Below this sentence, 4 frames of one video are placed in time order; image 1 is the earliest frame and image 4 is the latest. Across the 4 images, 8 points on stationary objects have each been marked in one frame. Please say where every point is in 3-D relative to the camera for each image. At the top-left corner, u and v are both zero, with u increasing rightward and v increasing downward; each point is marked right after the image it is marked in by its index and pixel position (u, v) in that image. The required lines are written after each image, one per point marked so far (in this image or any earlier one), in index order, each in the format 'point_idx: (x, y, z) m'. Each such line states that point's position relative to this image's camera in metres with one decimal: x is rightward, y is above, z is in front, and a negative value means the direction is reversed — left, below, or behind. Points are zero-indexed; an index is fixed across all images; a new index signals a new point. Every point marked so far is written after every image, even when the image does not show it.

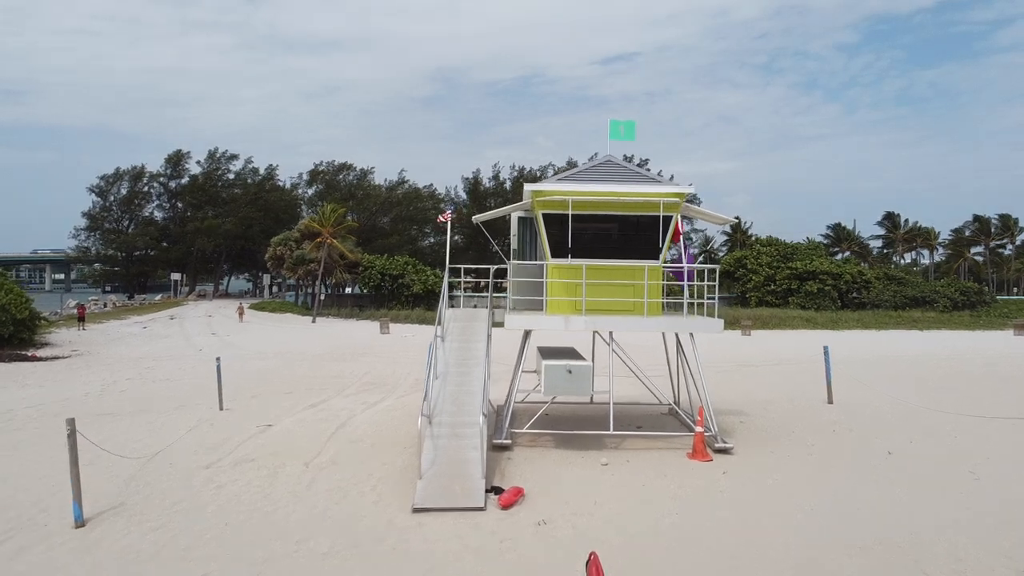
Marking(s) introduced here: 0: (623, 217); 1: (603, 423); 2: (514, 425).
0: (+1.1, +0.7, +7.8) m
1: (+0.9, -1.4, +8.2) m
2: (0.0, -1.4, +8.2) m
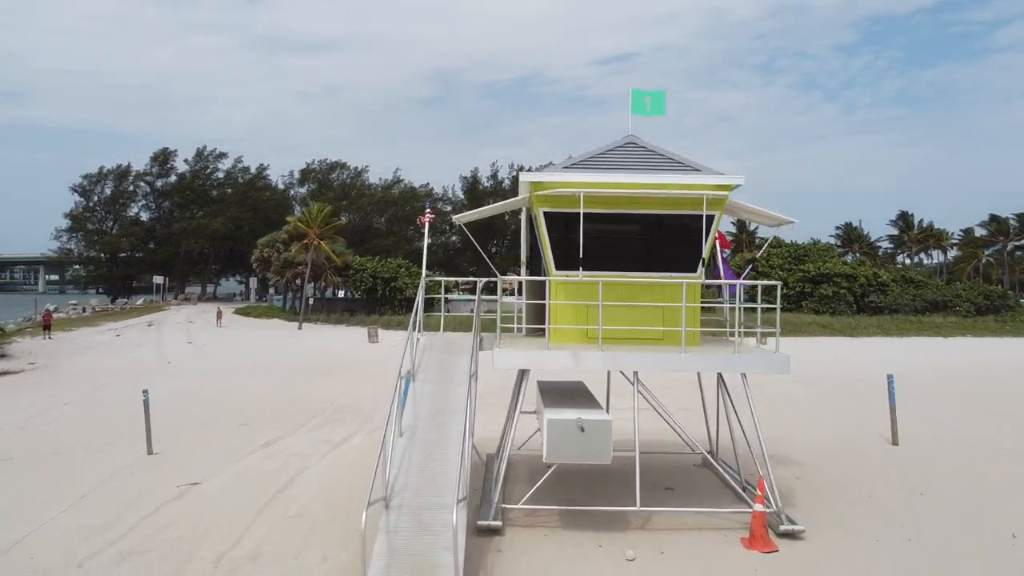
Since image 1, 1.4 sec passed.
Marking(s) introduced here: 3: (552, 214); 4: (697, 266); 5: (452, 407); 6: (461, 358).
0: (+1.0, +0.5, +6.0) m
1: (+0.9, -1.5, +6.4) m
2: (0.0, -1.5, +6.3) m
3: (+0.3, +0.6, +6.0) m
4: (+1.4, +0.2, +6.1) m
5: (-0.4, -0.8, +5.6) m
6: (-0.4, -0.5, +6.2) m
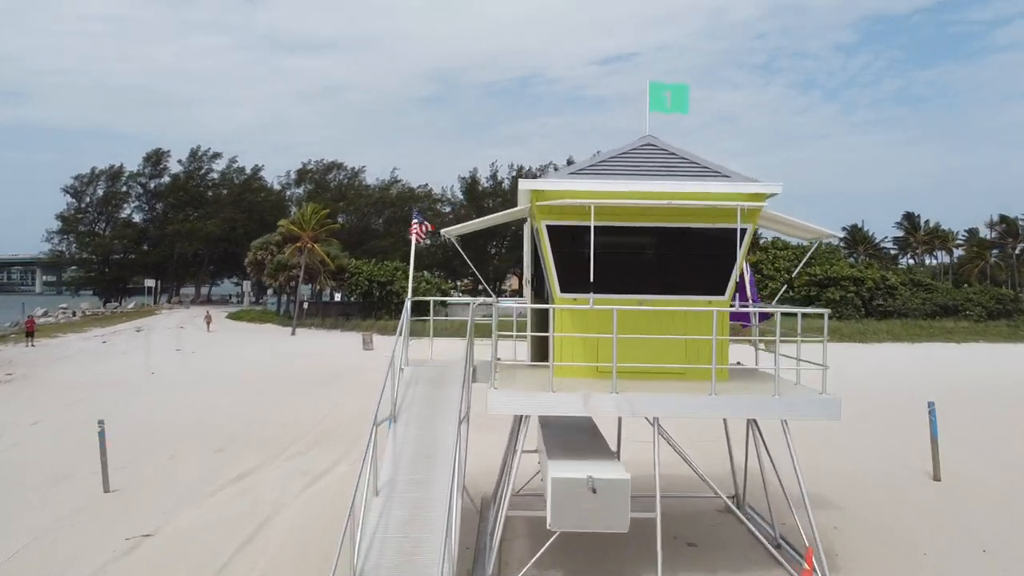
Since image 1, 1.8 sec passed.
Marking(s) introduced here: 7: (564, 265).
0: (+1.0, +0.4, +5.1) m
1: (+0.9, -1.7, +5.5) m
2: (0.0, -1.7, +5.4) m
3: (+0.3, +0.4, +5.2) m
4: (+1.4, 0.0, +5.2) m
5: (-0.4, -1.0, +4.7) m
6: (-0.4, -0.7, +5.4) m
7: (+0.3, +0.1, +5.2) m
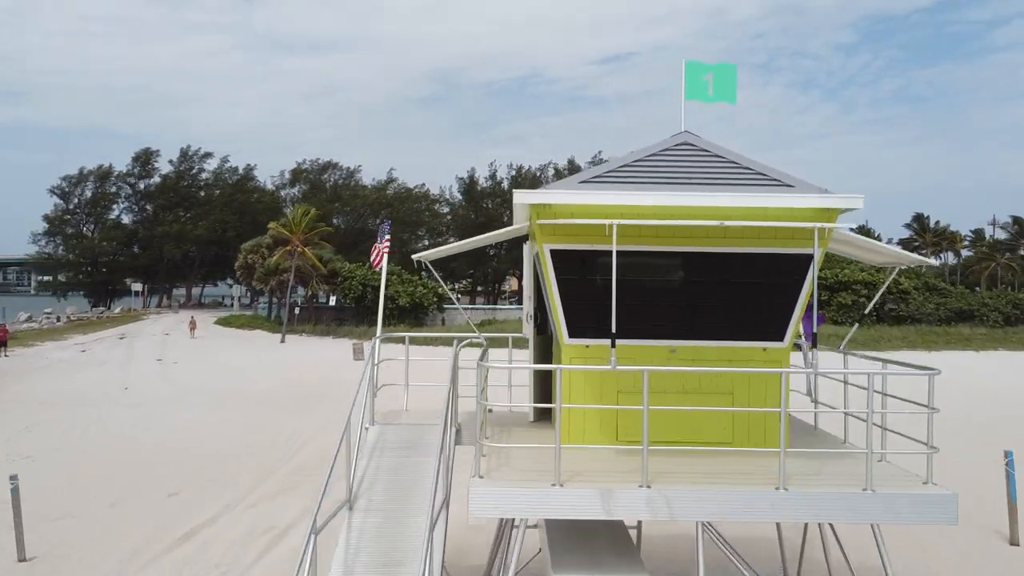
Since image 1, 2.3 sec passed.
0: (+1.0, +0.1, +3.9) m
1: (+0.8, -1.9, +4.3) m
2: (-0.1, -1.9, +4.2) m
3: (+0.2, +0.2, +3.9) m
4: (+1.3, -0.2, +4.0) m
5: (-0.5, -1.2, +3.5) m
6: (-0.4, -0.9, +4.2) m
7: (+0.3, -0.1, +4.0) m
